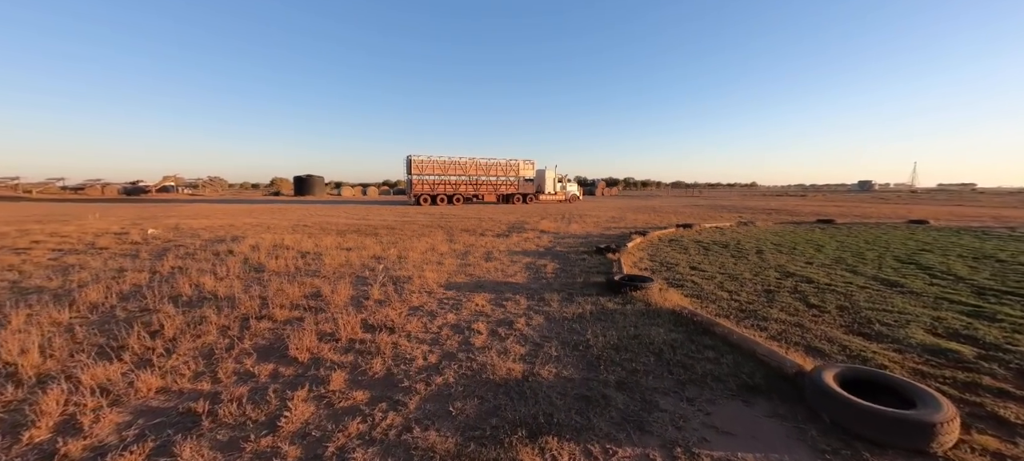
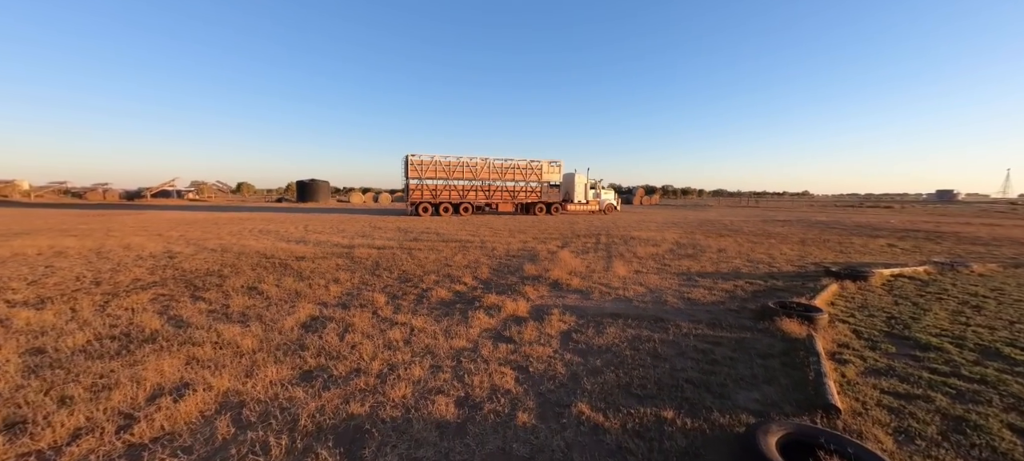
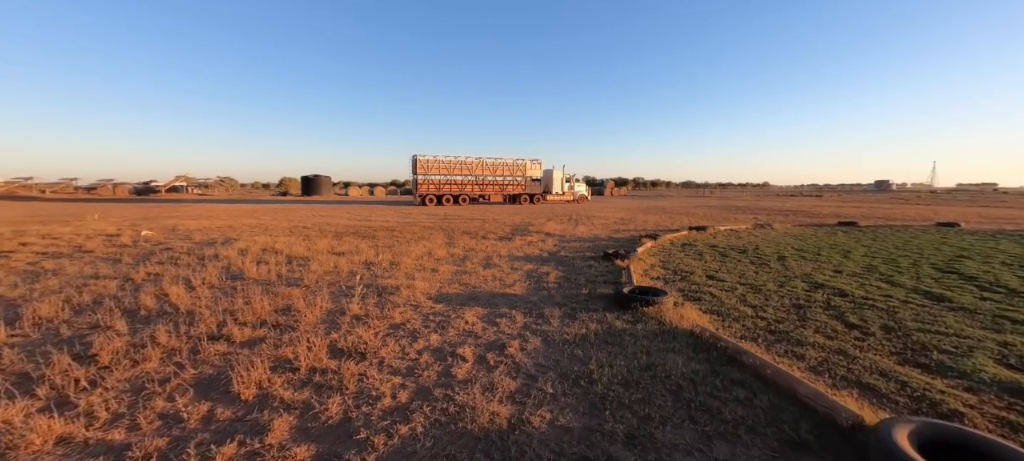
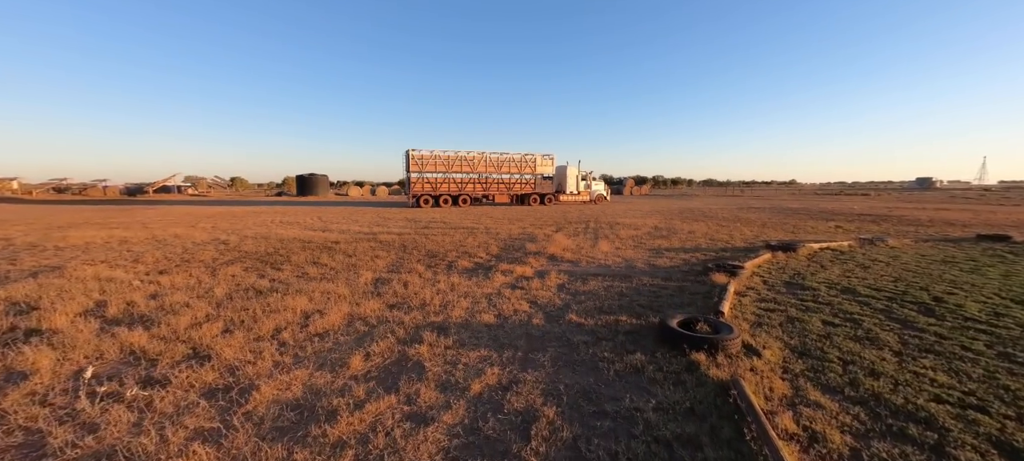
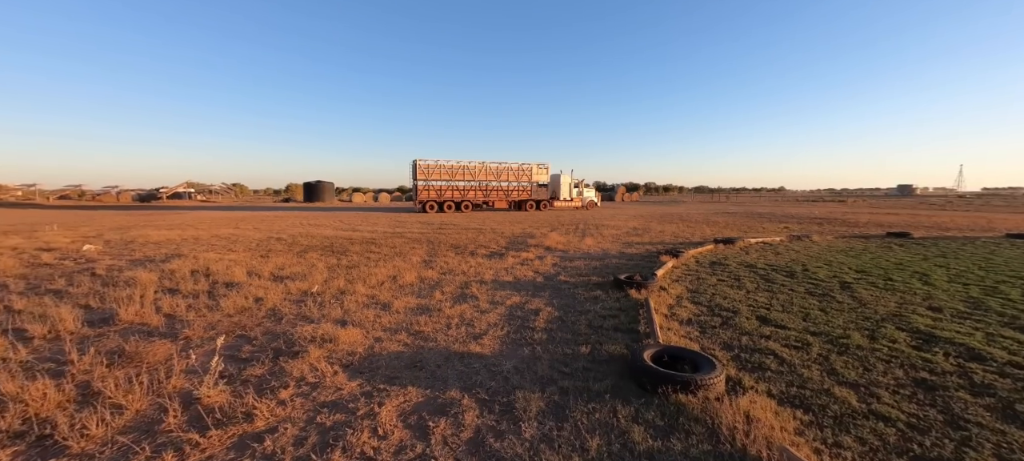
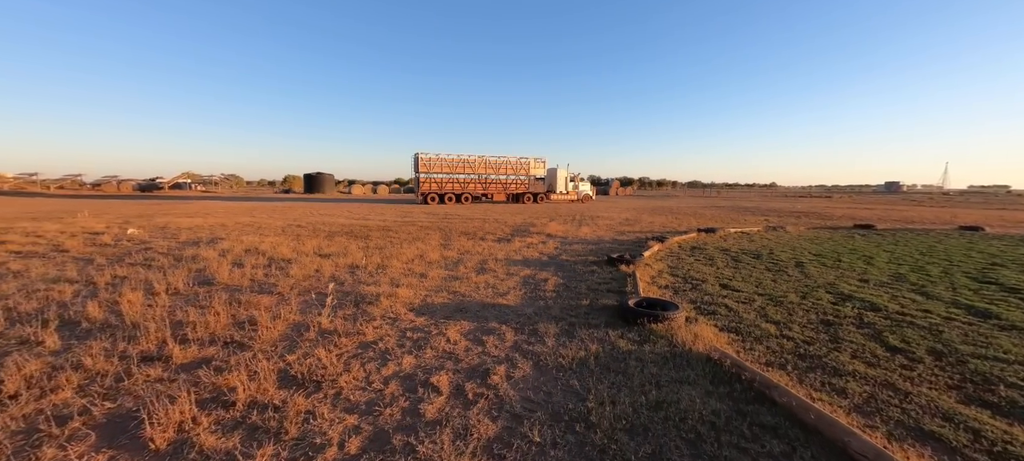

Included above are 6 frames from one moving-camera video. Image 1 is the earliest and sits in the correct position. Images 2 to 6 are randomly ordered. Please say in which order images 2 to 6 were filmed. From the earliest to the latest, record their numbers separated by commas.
3, 6, 5, 4, 2
